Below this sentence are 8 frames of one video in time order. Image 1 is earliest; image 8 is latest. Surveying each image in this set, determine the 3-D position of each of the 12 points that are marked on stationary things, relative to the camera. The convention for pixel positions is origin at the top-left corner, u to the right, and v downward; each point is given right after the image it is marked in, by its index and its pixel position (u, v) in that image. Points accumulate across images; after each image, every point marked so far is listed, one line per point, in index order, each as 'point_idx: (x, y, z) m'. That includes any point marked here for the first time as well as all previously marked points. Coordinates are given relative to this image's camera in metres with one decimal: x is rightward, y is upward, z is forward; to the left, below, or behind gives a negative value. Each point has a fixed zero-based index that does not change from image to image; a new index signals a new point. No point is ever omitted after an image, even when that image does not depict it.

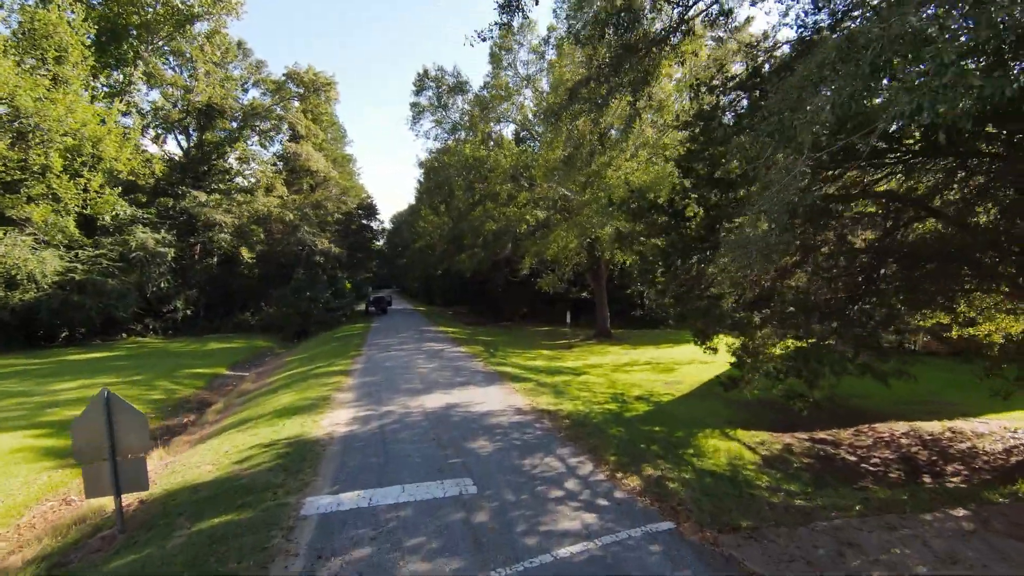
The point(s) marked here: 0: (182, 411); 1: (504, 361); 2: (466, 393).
0: (-8.1, -3.0, +12.5) m
1: (-0.3, -2.6, +18.0) m
2: (-1.1, -2.4, +11.9) m
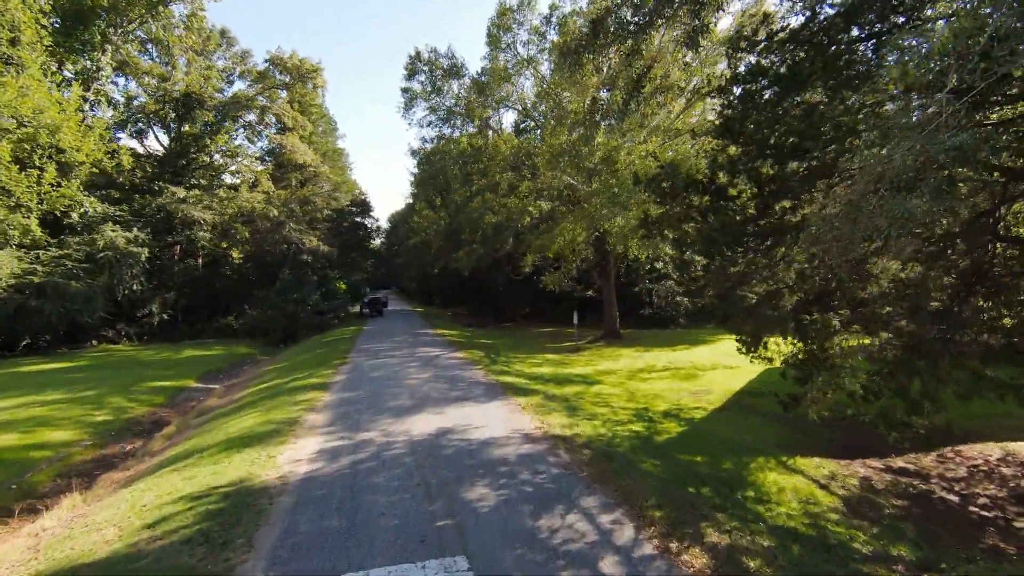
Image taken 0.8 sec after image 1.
0: (-8.0, -3.1, +10.6) m
1: (-0.2, -2.5, +16.1) m
2: (-1.0, -2.4, +10.0) m
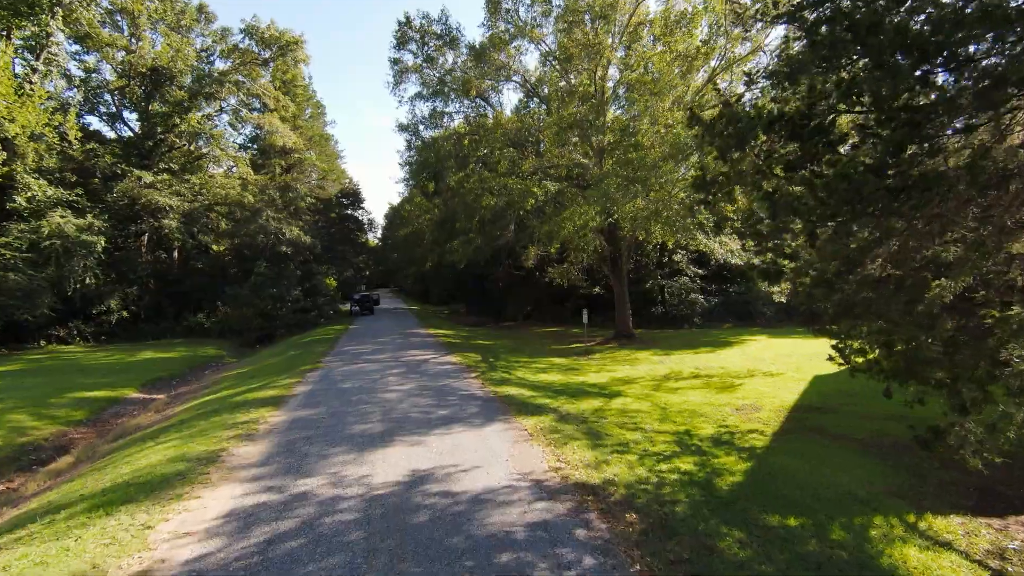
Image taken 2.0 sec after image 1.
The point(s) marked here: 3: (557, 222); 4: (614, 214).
0: (-7.9, -2.9, +8.0) m
1: (-0.1, -2.3, +13.5) m
2: (-0.9, -2.2, +7.4) m
3: (+1.6, +2.3, +17.9) m
4: (+3.5, +2.5, +17.3) m
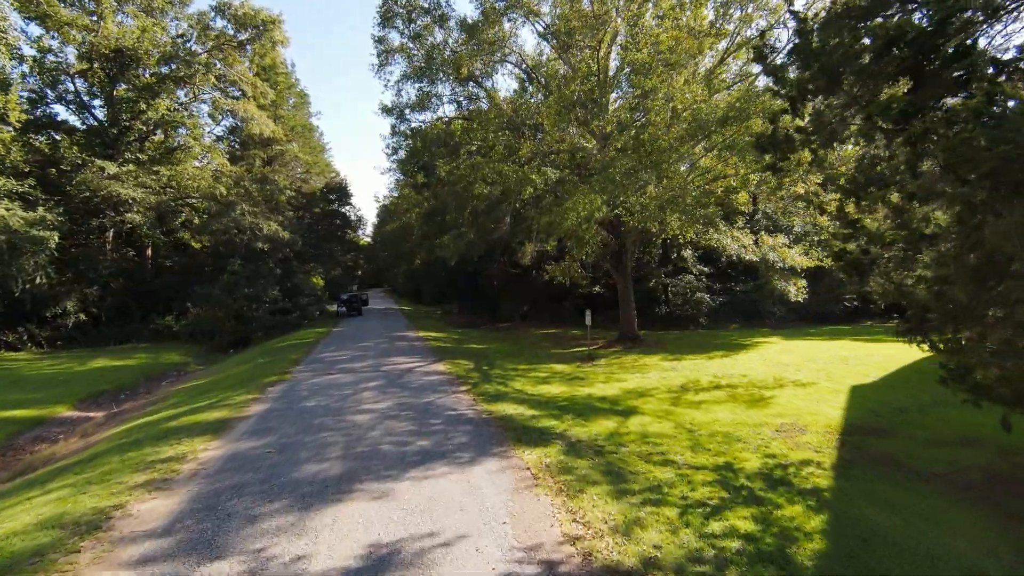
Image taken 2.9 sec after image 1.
0: (-8.0, -2.9, +6.2) m
1: (-0.2, -2.3, +11.7) m
2: (-0.9, -2.2, +5.6) m
3: (+1.4, +2.4, +16.1) m
4: (+3.3, +2.5, +15.6) m
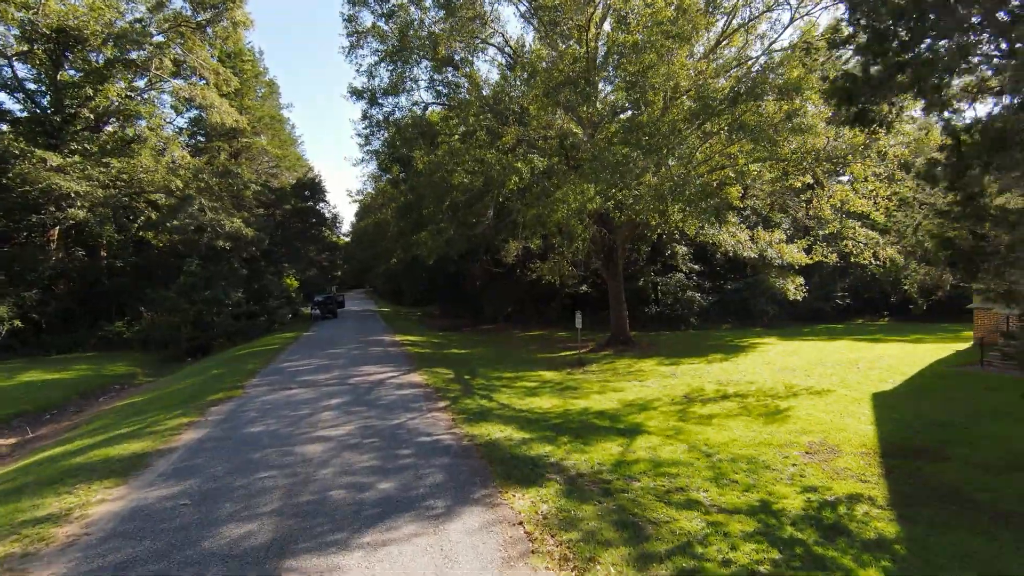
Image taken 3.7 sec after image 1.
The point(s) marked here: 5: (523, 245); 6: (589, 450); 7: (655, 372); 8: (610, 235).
0: (-8.1, -2.9, +4.4) m
1: (-0.5, -2.3, +10.3) m
2: (-1.0, -2.2, +4.1) m
3: (+0.9, +2.4, +14.7) m
4: (+2.9, +2.6, +14.2) m
5: (+0.4, +1.7, +19.6) m
6: (+1.1, -2.4, +7.5) m
7: (+4.1, -2.4, +14.8) m
8: (+3.5, +1.9, +17.9) m
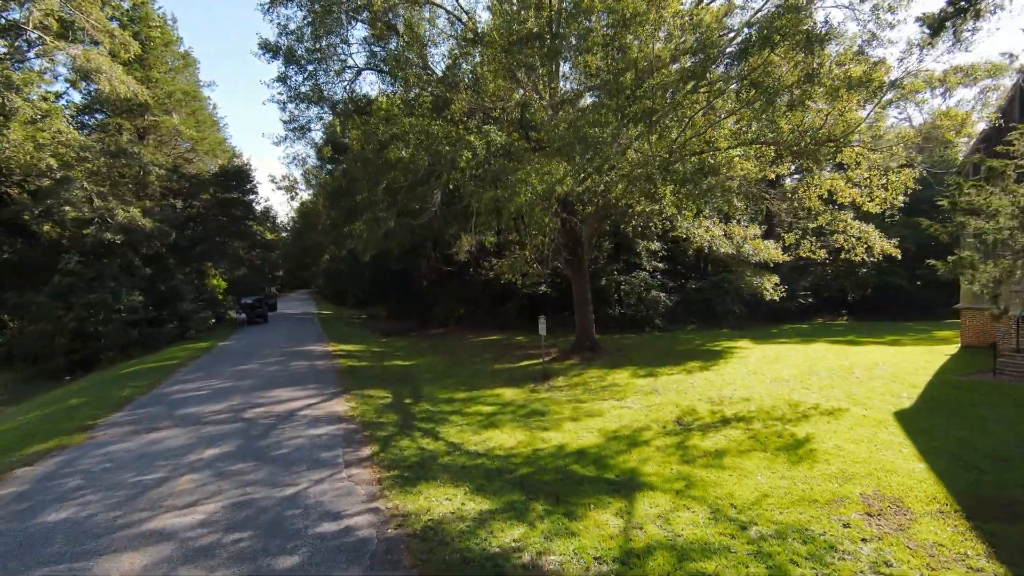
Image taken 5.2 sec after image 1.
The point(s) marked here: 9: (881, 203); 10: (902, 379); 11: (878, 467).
0: (-8.2, -3.0, +1.2) m
1: (-1.2, -2.3, +7.7) m
2: (-1.2, -2.3, +1.5) m
3: (-0.2, +2.3, +12.2) m
4: (+1.7, +2.6, +11.9) m
5: (-1.2, +1.6, +17.1) m
6: (+0.6, -2.4, +5.1) m
7: (+3.0, -2.4, +12.6) m
8: (+2.0, +1.9, +15.6) m
9: (+10.3, +2.4, +14.2) m
10: (+9.2, -2.1, +12.0) m
11: (+5.1, -2.5, +7.1) m
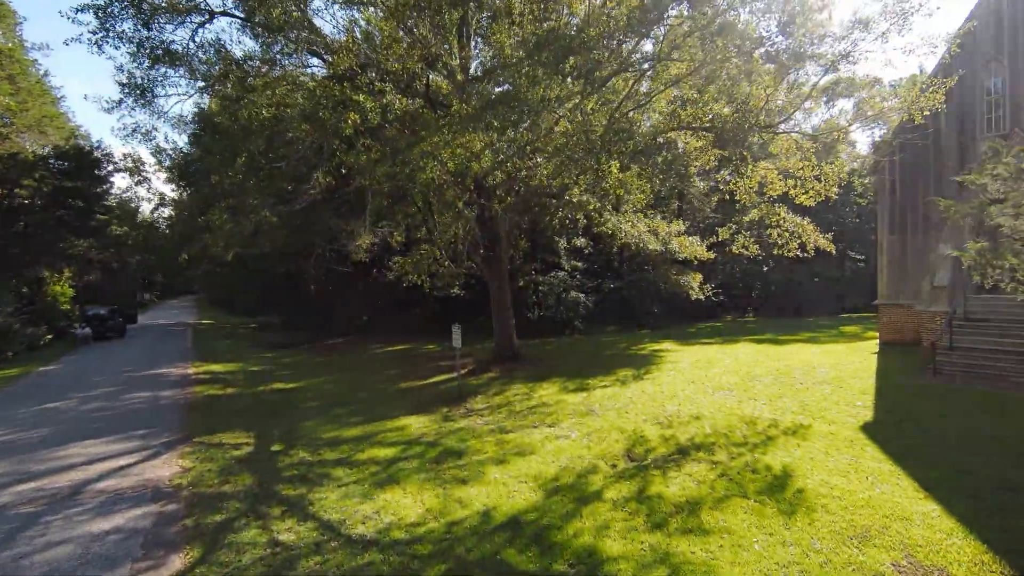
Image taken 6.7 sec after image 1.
0: (-8.0, -3.2, -2.5) m
1: (-2.2, -2.4, +5.1) m
2: (-1.1, -2.3, -0.9) m
3: (-2.1, +2.3, +9.8) m
4: (-0.1, +2.5, +9.8) m
5: (-3.8, +1.5, +14.4) m
6: (+0.1, -2.4, +2.9) m
7: (+1.1, -2.5, +10.7) m
8: (-0.4, +1.8, +13.5) m
9: (+8.0, +2.4, +13.5) m
10: (+7.3, -2.1, +11.1) m
11: (+4.1, -2.5, +5.6) m
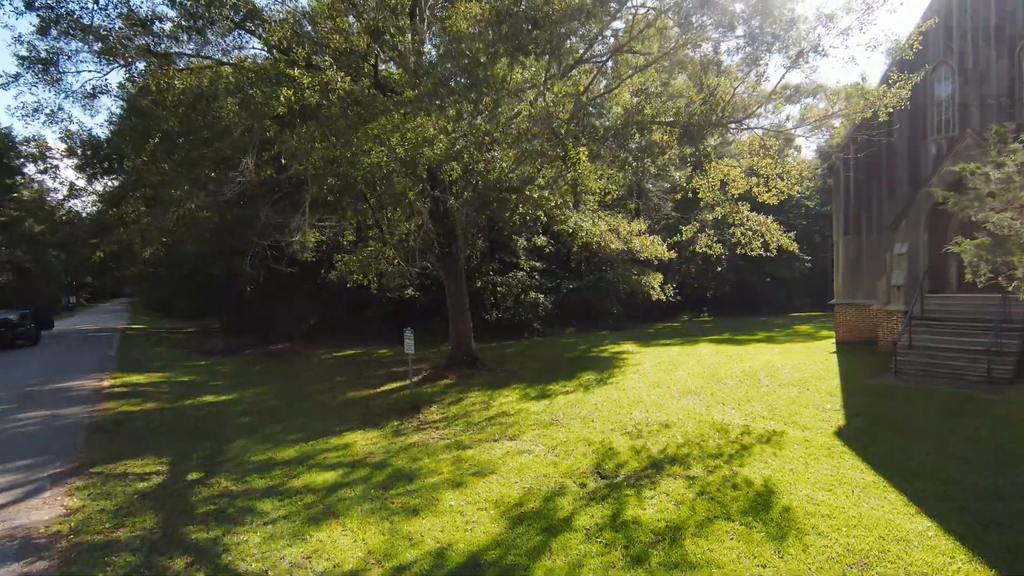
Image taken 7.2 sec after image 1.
0: (-7.7, -3.2, -3.9) m
1: (-2.6, -2.4, +4.1) m
2: (-1.0, -2.3, -1.8) m
3: (-2.8, +2.2, +8.8) m
4: (-0.8, +2.5, +9.0) m
5: (-5.0, +1.5, +13.2) m
6: (-0.1, -2.4, +2.1) m
7: (+0.3, -2.5, +9.9) m
8: (-1.5, +1.8, +12.6) m
9: (+6.9, +2.4, +13.3) m
10: (+6.4, -2.1, +10.9) m
11: (+3.7, -2.5, +5.1) m
